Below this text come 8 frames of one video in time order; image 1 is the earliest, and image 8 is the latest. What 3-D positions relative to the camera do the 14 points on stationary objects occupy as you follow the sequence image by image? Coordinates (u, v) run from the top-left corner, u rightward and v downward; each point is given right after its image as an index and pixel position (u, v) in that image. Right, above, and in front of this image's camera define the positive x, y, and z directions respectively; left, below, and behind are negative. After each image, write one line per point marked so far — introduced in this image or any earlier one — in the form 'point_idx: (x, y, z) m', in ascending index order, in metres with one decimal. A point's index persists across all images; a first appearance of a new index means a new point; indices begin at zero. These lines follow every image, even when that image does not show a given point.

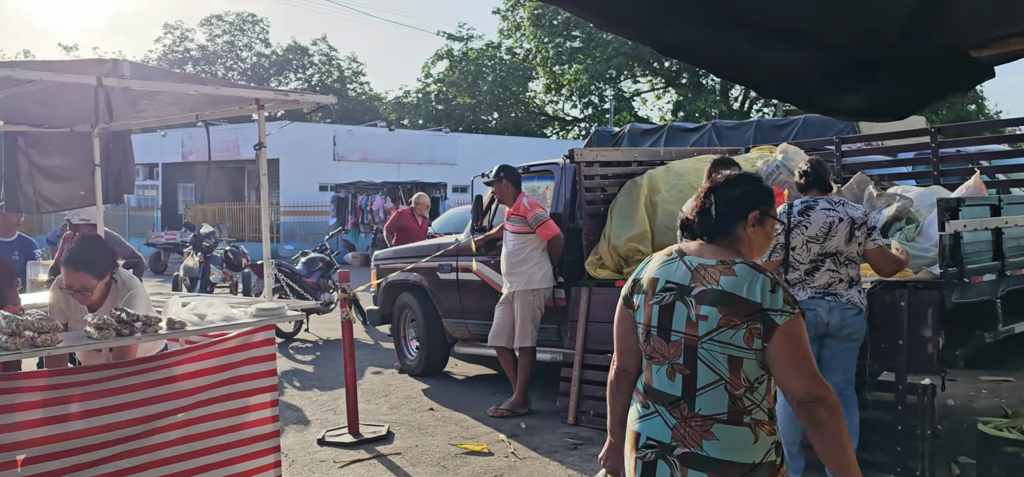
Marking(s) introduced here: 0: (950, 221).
0: (+2.8, +0.1, +6.2) m
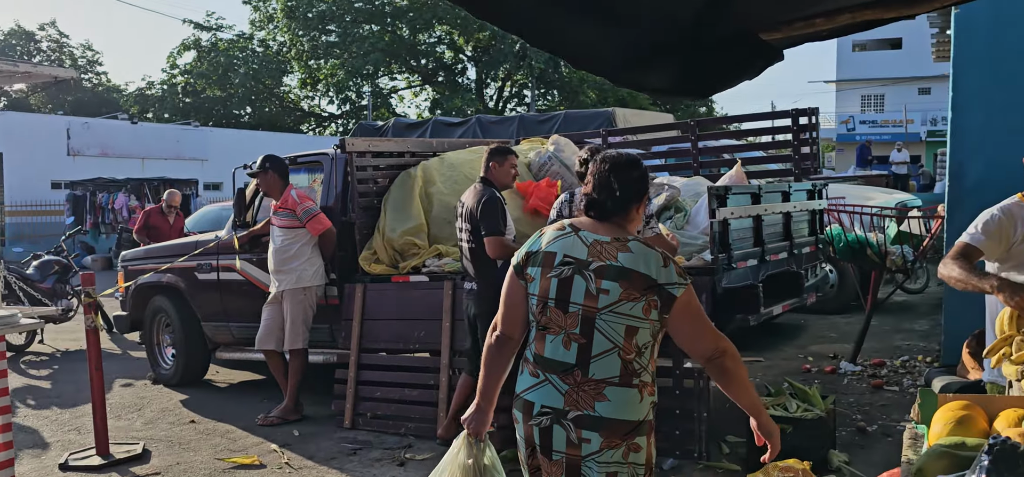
0: (+1.4, +0.2, +6.4) m
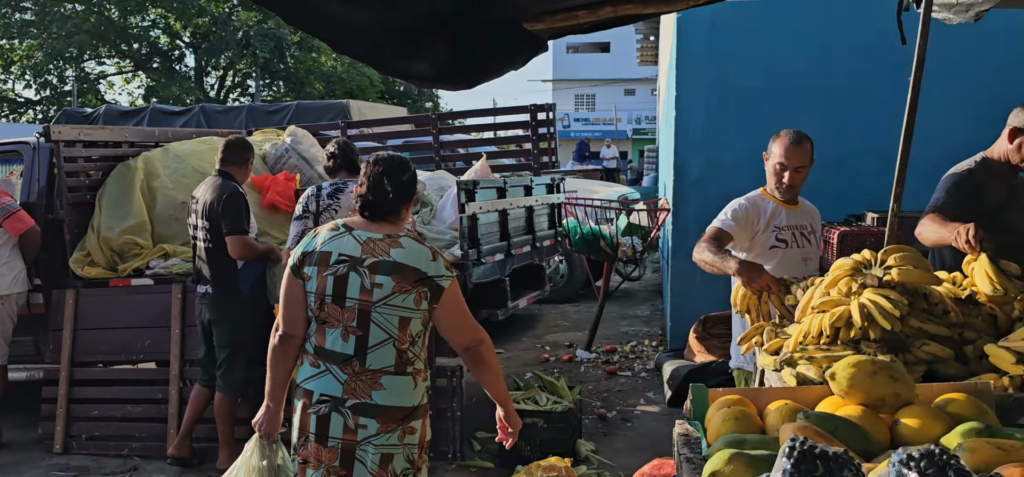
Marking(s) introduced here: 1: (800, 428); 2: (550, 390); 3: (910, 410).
0: (-0.3, +0.2, +6.3) m
1: (+0.7, -0.5, +2.5) m
2: (+0.3, -1.0, +6.4) m
3: (+1.1, -0.5, +2.7) m
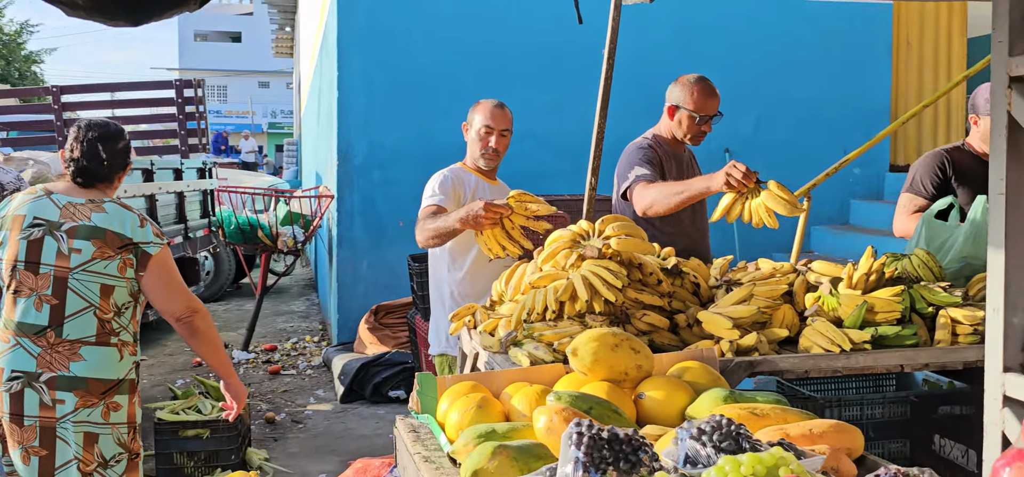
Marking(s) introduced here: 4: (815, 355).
0: (-2.2, +0.3, +5.4) m
1: (+0.1, -0.4, +2.2) m
2: (-1.7, -0.9, +5.7) m
3: (+0.4, -0.4, +2.5) m
4: (+0.9, -0.4, +2.9) m
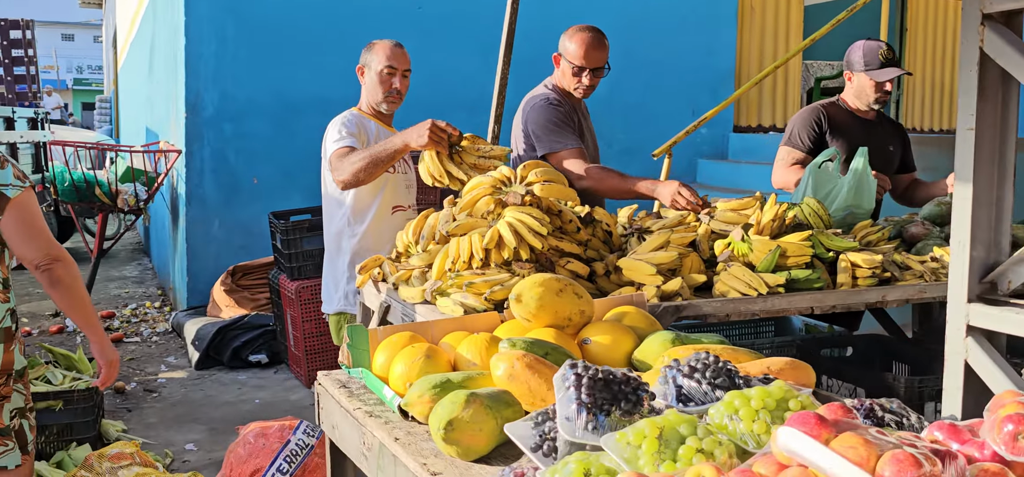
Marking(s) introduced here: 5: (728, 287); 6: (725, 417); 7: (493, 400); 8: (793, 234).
0: (-2.9, +0.5, +4.8) m
1: (0.0, -0.3, +2.1) m
2: (-2.4, -0.7, +5.2) m
3: (+0.2, -0.2, +2.5) m
4: (+0.7, -0.2, +3.0) m
5: (+0.7, -0.2, +3.0) m
6: (+0.4, -0.3, +1.6) m
7: (0.0, -0.3, +2.0) m
8: (+1.0, 0.0, +3.3) m
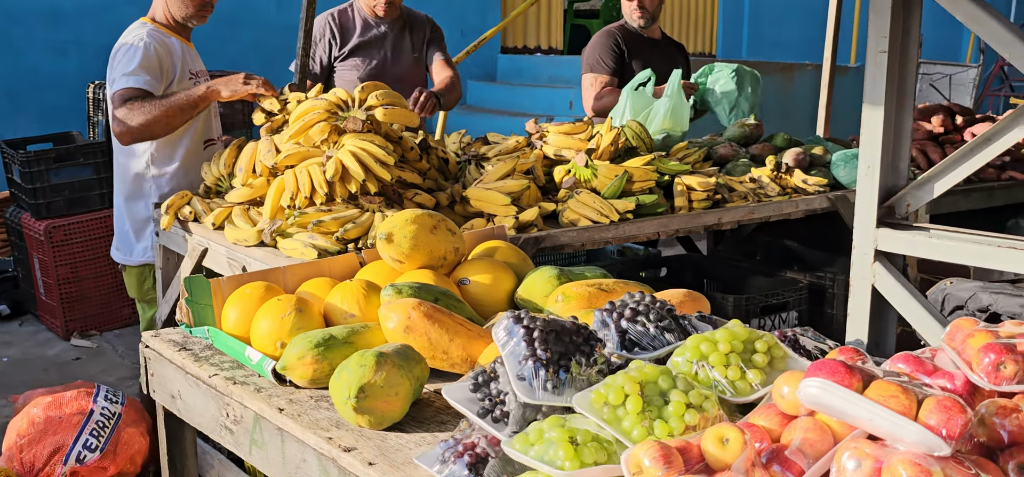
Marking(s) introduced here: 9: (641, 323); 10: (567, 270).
0: (-3.7, +0.7, +3.6) m
1: (-0.2, -0.1, +1.9) m
2: (-3.4, -0.4, +4.2) m
3: (-0.1, -0.1, +2.3) m
4: (+0.2, 0.0, +2.9) m
5: (+0.2, +0.1, +2.9) m
6: (+0.3, -0.2, +1.5) m
7: (-0.2, -0.2, +1.7) m
8: (+0.4, +0.3, +3.3) m
9: (+0.2, -0.1, +1.6) m
10: (+0.1, -0.1, +2.3) m
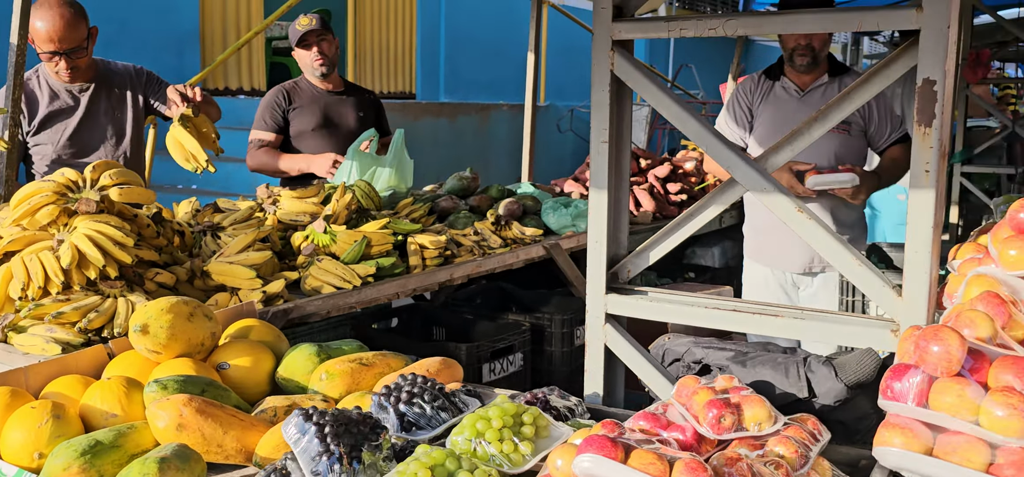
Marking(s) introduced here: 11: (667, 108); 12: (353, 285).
0: (-4.5, +0.3, +2.5) m
1: (-0.6, -0.3, +1.9) m
2: (-4.4, -0.8, +3.2) m
3: (-0.7, -0.3, +2.3) m
4: (-0.5, -0.2, +3.0) m
5: (-0.6, -0.1, +3.0) m
6: (-0.1, -0.3, +1.7) m
7: (-0.6, -0.4, +1.7) m
8: (-0.5, +0.1, +3.4) m
9: (-0.2, -0.3, +1.8) m
10: (-0.5, -0.3, +2.4) m
11: (+0.3, +0.3, +2.1) m
12: (-0.5, -0.1, +3.0) m
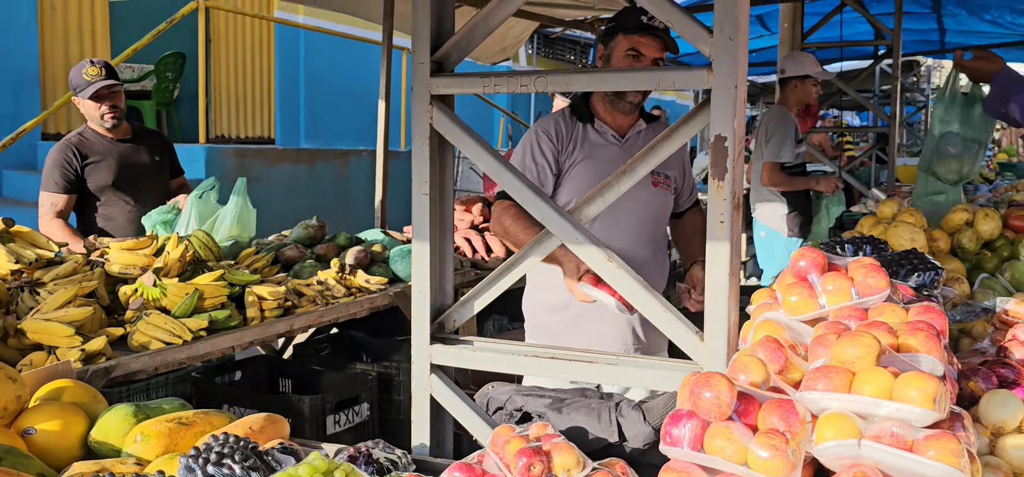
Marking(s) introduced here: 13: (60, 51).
0: (-5.0, +0.1, +1.9) m
1: (-1.0, -0.4, +1.8) m
2: (-4.8, -1.0, +2.6) m
3: (-1.1, -0.4, +2.2) m
4: (-1.0, -0.3, +2.9) m
5: (-1.1, -0.3, +2.9) m
6: (-0.4, -0.4, +1.6) m
7: (-0.9, -0.5, +1.6) m
8: (-1.1, -0.1, +3.3) m
9: (-0.5, -0.4, +1.7) m
10: (-0.9, -0.4, +2.3) m
11: (-0.1, +0.2, +2.1) m
12: (-1.0, -0.3, +2.9) m
13: (-3.9, +1.7, +8.5) m
